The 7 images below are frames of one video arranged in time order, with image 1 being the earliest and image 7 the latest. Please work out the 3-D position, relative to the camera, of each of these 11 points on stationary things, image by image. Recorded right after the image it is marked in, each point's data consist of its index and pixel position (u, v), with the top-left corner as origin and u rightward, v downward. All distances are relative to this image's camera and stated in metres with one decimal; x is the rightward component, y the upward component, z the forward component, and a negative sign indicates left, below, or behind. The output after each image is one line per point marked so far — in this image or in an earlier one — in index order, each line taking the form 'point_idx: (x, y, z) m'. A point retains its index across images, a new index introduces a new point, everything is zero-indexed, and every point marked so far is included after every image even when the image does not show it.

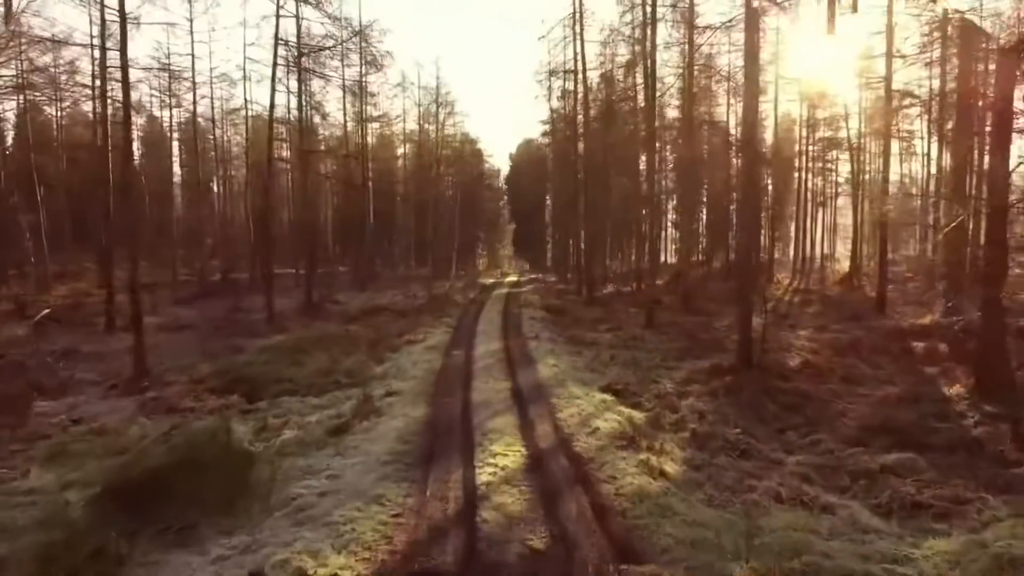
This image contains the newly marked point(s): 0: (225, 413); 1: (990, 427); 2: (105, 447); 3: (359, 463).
0: (-4.4, -1.9, +10.5) m
1: (+6.6, -1.9, +9.5) m
2: (-5.5, -2.1, +9.2) m
3: (-1.7, -1.9, +7.8) m
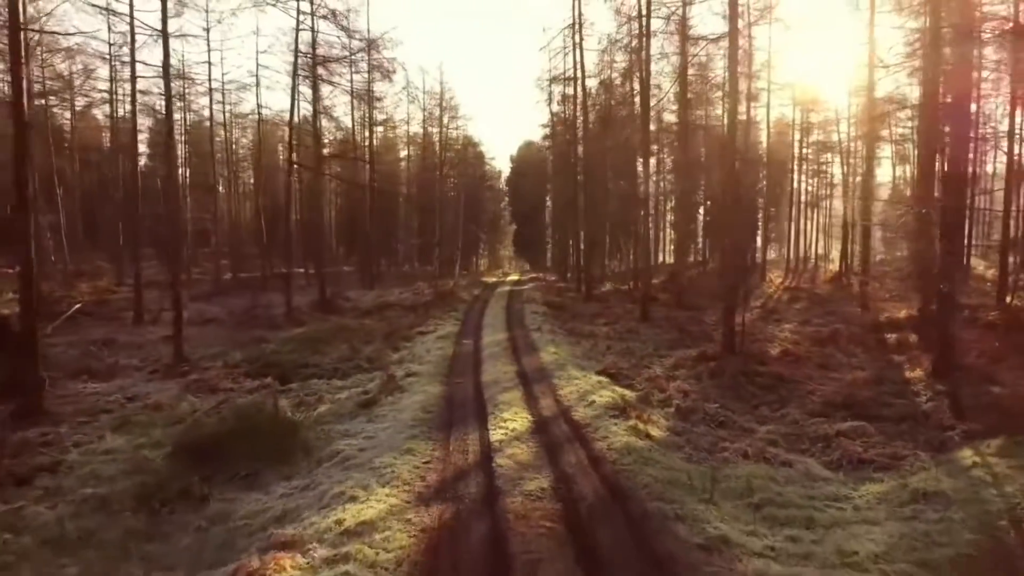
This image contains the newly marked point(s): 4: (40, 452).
0: (-4.3, -1.8, +11.9) m
1: (+6.7, -1.8, +10.8) m
2: (-5.4, -2.0, +10.6) m
3: (-1.6, -1.8, +9.1) m
4: (-6.1, -2.1, +8.9) m
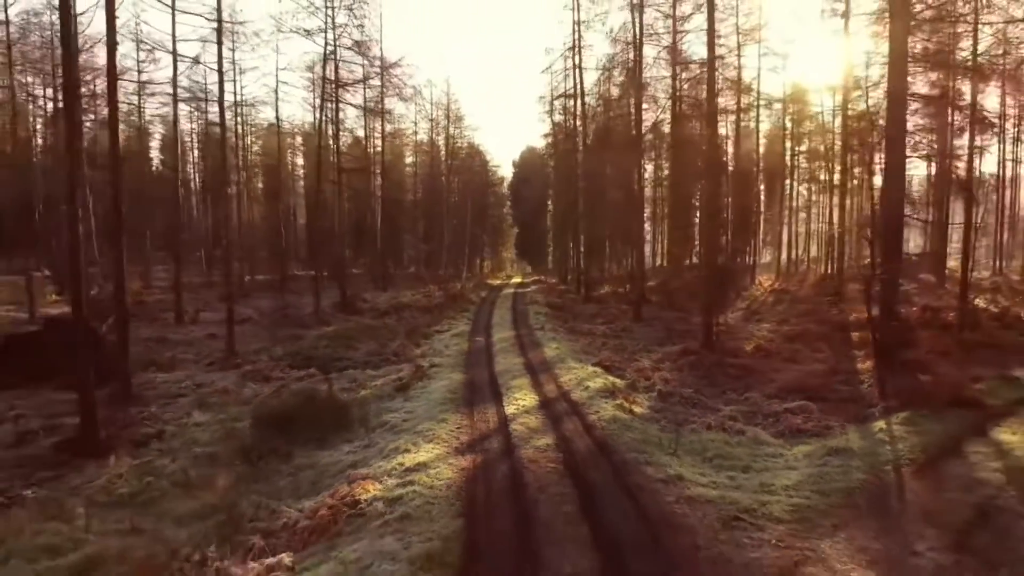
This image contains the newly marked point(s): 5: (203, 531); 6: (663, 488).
0: (-4.1, -1.9, +14.1) m
1: (+6.8, -1.8, +13.0) m
2: (-5.2, -2.1, +12.8) m
3: (-1.4, -1.9, +11.4) m
4: (-5.9, -2.2, +11.2) m
5: (-3.2, -2.5, +7.1) m
6: (+1.7, -2.2, +7.6) m
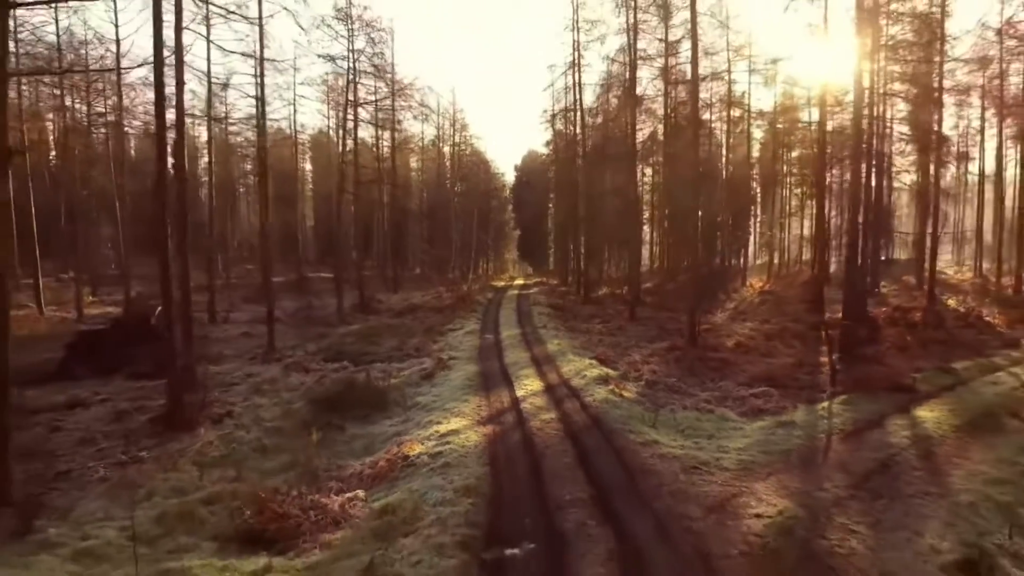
0: (-3.9, -1.9, +16.3) m
1: (+7.0, -1.9, +15.2) m
2: (-5.0, -2.1, +15.0) m
3: (-1.3, -2.0, +13.6) m
4: (-5.7, -2.3, +13.4) m
5: (-3.0, -2.5, +9.3) m
6: (+1.8, -2.3, +9.8) m
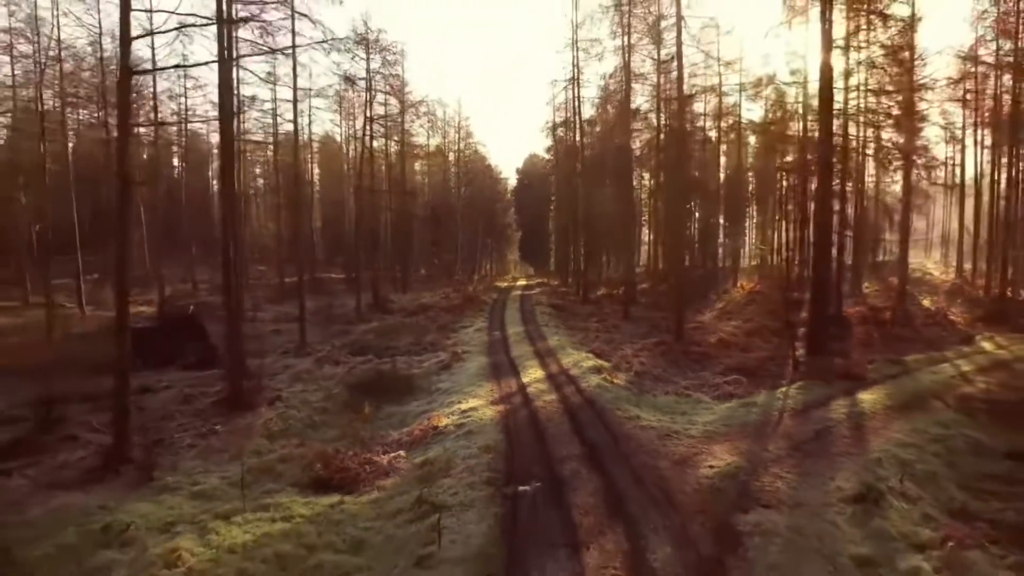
0: (-3.8, -2.0, +18.6) m
1: (+7.2, -2.0, +17.5) m
2: (-4.9, -2.2, +17.3) m
3: (-1.1, -2.0, +15.8) m
4: (-5.6, -2.3, +15.7) m
5: (-2.9, -2.6, +11.6) m
6: (+2.0, -2.3, +12.1) m
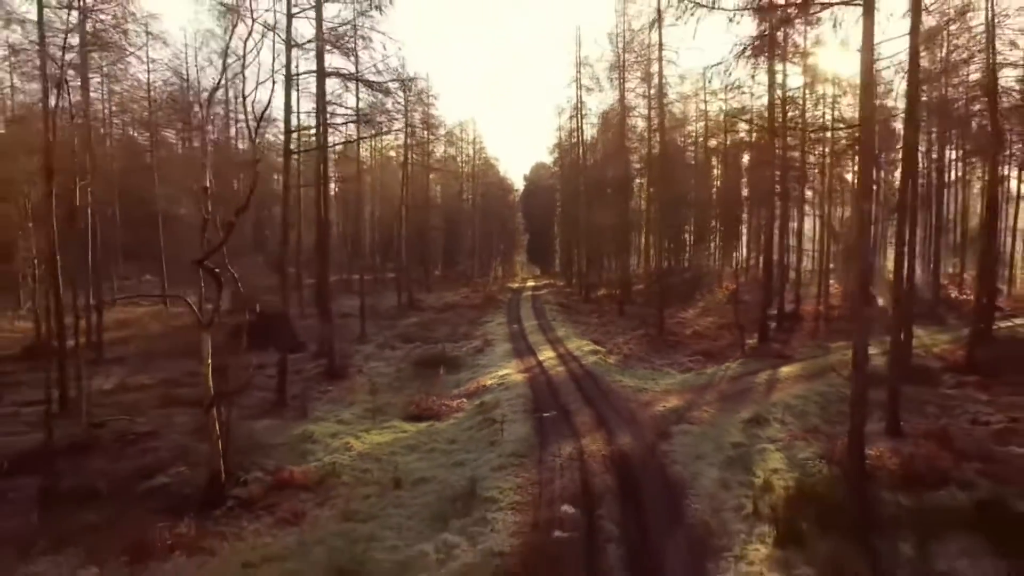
0: (-3.2, -2.1, +24.2) m
1: (+7.8, -2.1, +23.0) m
2: (-4.2, -2.3, +22.9) m
3: (-0.5, -2.1, +21.4) m
4: (-5.0, -2.4, +21.3) m
5: (-2.3, -2.7, +17.2) m
6: (+2.6, -2.4, +17.7) m
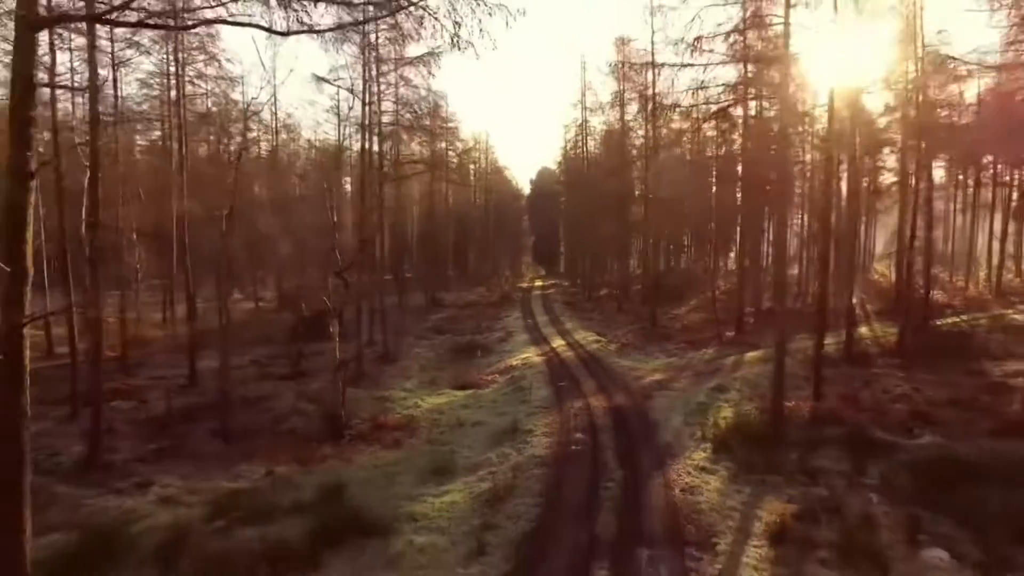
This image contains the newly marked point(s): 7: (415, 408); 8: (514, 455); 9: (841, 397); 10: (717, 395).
0: (-2.5, -2.1, +29.0) m
1: (+8.5, -2.1, +27.8) m
2: (-3.6, -2.3, +27.7) m
3: (+0.2, -2.1, +26.2) m
4: (-4.3, -2.4, +26.1) m
5: (-1.6, -2.7, +22.0) m
6: (+3.3, -2.5, +22.5) m
7: (-2.5, -3.1, +17.7) m
8: (0.0, -3.2, +13.1) m
9: (+8.4, -2.8, +17.7) m
10: (+5.4, -2.8, +18.2) m
